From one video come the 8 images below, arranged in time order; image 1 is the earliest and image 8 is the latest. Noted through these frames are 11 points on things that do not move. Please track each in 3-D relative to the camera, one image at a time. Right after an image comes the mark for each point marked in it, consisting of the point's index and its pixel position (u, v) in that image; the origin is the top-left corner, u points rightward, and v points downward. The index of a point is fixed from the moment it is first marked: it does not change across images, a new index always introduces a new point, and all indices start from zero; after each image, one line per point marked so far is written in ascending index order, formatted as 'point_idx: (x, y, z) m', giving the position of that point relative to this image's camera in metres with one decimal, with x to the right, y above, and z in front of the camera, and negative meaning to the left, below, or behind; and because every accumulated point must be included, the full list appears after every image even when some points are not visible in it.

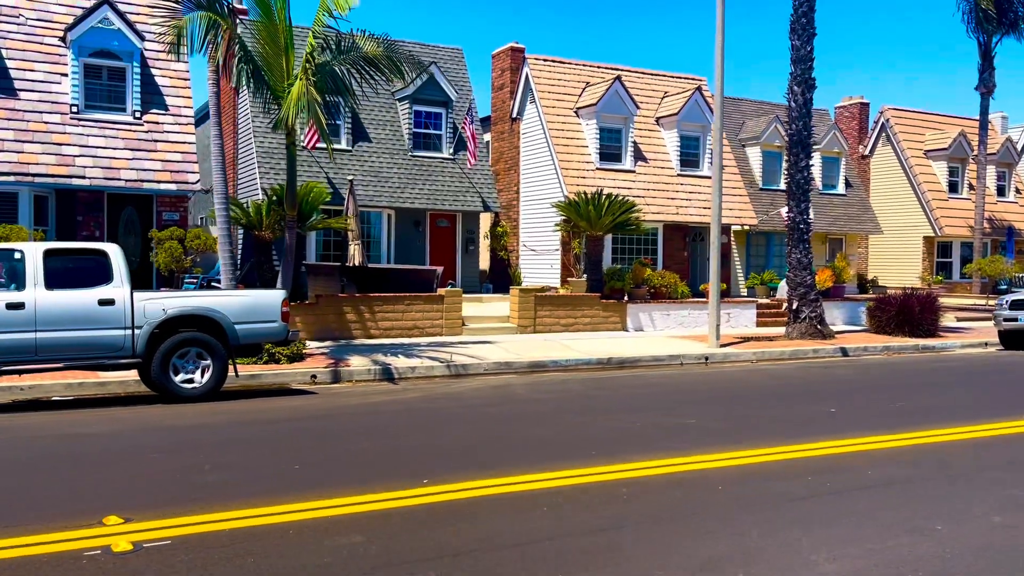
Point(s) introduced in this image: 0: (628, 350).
0: (+2.3, -1.2, +17.0) m
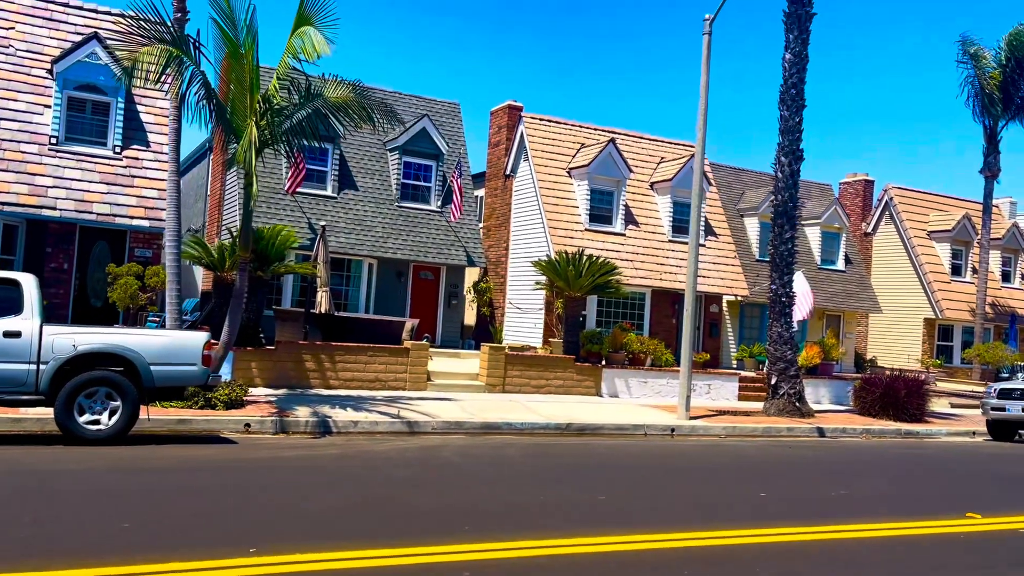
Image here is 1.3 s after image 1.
0: (+1.6, -2.5, +16.3) m
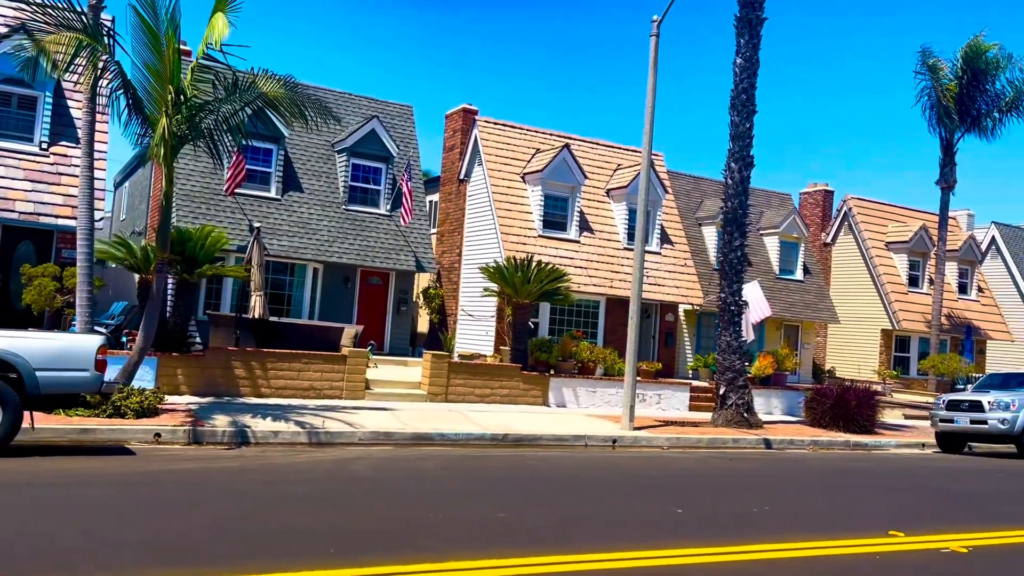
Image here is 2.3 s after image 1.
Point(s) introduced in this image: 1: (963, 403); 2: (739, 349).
0: (+0.4, -2.6, +15.8) m
1: (+9.6, -2.4, +17.7) m
2: (+5.0, -1.4, +18.4) m
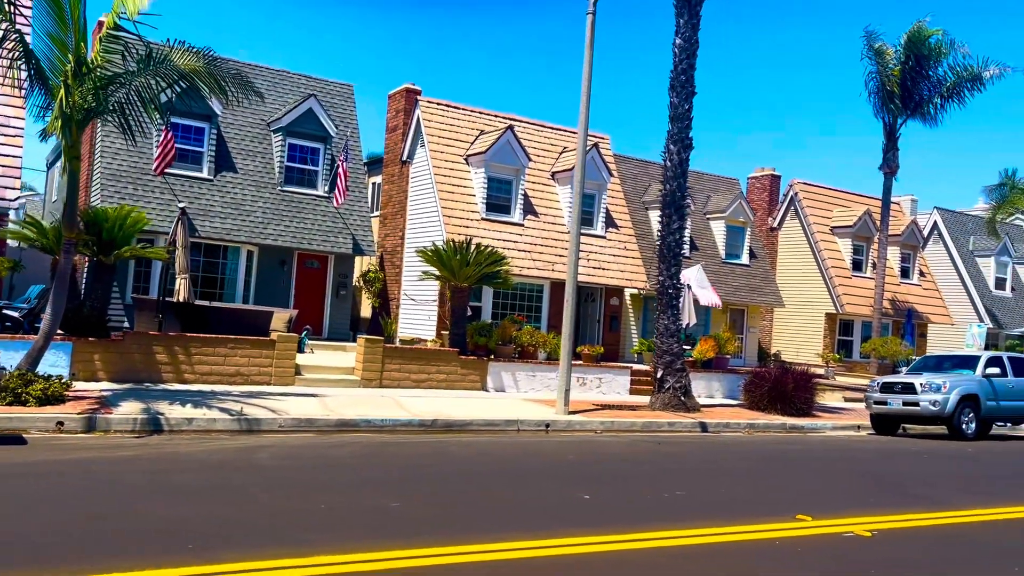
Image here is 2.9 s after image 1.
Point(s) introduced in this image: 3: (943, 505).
0: (-0.9, -2.3, +15.5) m
1: (+8.2, -2.1, +17.8) m
2: (+3.6, -1.0, +18.3) m
3: (+4.2, -2.2, +8.3) m
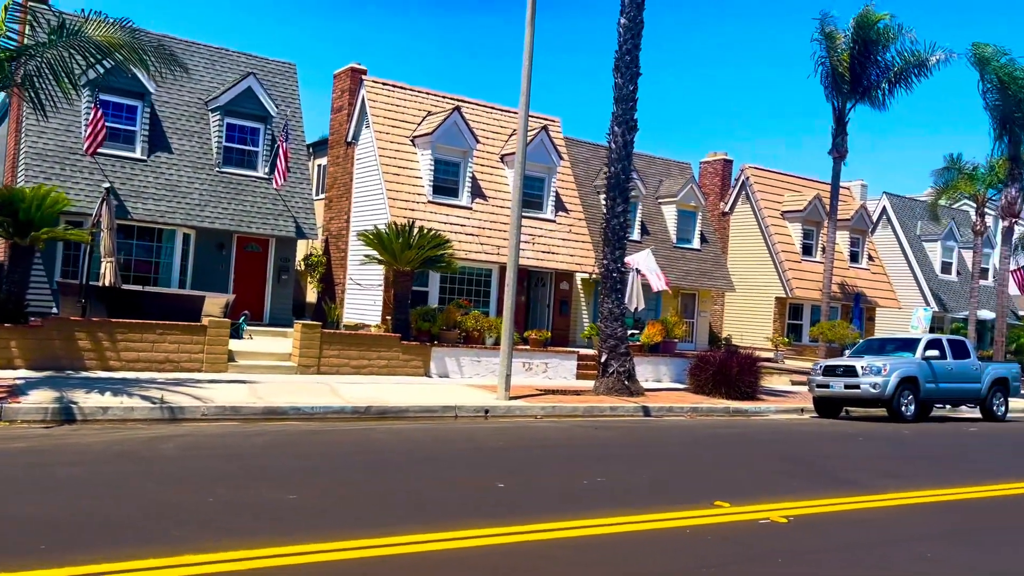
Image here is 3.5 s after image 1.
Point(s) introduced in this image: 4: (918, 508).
0: (-2.0, -2.0, +15.2) m
1: (+7.0, -1.7, +17.9) m
2: (+2.4, -0.6, +18.1) m
3: (+3.4, -2.0, +8.1) m
4: (+3.5, -1.9, +7.4) m
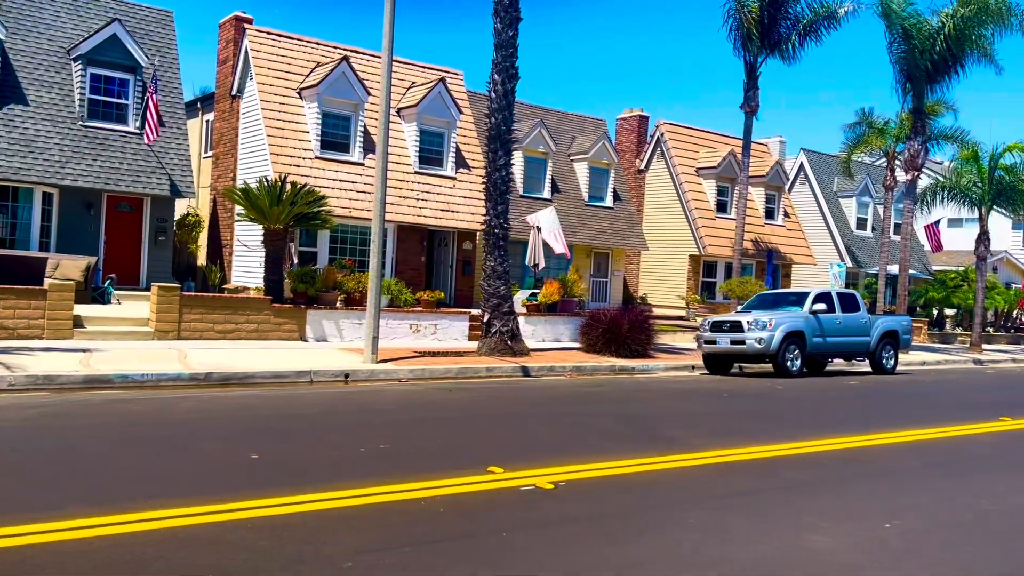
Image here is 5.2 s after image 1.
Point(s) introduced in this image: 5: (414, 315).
0: (-4.3, -1.3, +14.3) m
1: (+4.5, -0.8, +17.5) m
2: (-0.2, +0.3, +17.4) m
3: (+1.5, -1.5, +7.6) m
4: (+1.6, -1.5, +6.8) m
5: (-2.3, -0.6, +19.5) m
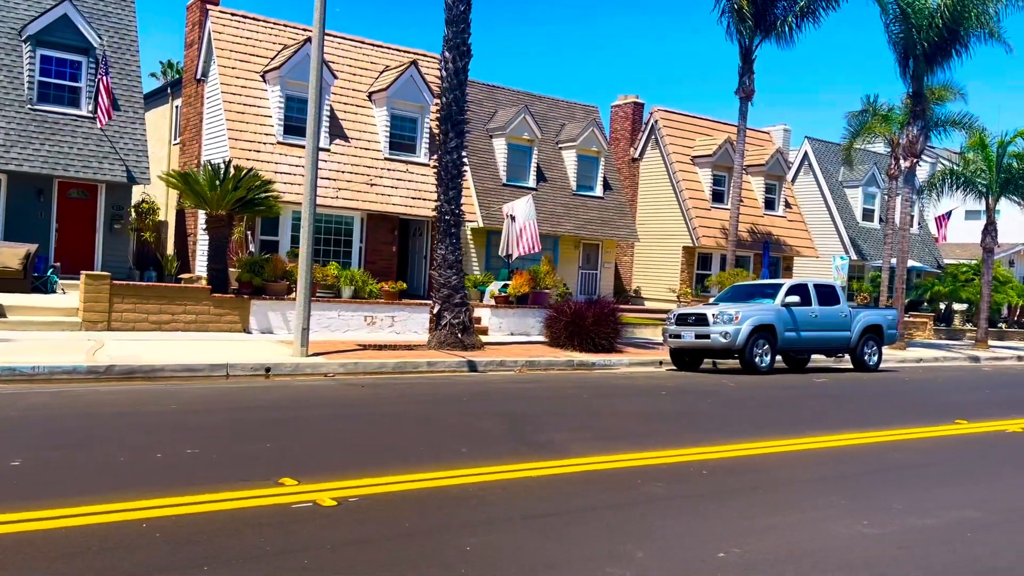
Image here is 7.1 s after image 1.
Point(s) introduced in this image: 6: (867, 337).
0: (-5.4, -1.1, +13.5) m
1: (+3.5, -0.6, +16.4) m
2: (-1.1, +0.5, +16.5) m
3: (+0.3, -1.3, +6.6) m
4: (+0.4, -1.3, +5.8) m
5: (-3.2, -0.4, +18.6) m
6: (+7.7, -1.1, +18.1) m
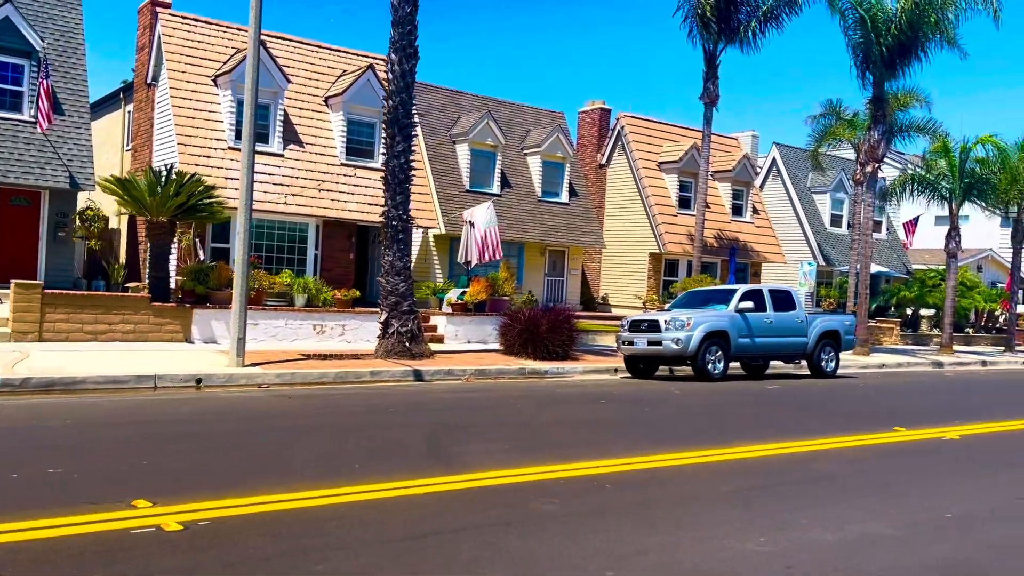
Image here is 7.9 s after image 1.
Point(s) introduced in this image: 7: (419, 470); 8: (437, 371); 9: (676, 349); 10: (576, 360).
0: (-6.3, -1.2, +13.0) m
1: (+2.6, -0.7, +16.1) m
2: (-2.1, +0.3, +16.1) m
3: (-0.5, -1.4, +6.2) m
4: (-0.4, -1.4, +5.4) m
5: (-4.2, -0.6, +18.2) m
6: (+6.7, -1.2, +17.9) m
7: (-0.6, -1.3, +6.2) m
8: (-1.3, -1.5, +15.0) m
9: (+3.1, -1.1, +15.5) m
10: (+1.4, -1.6, +17.9) m
